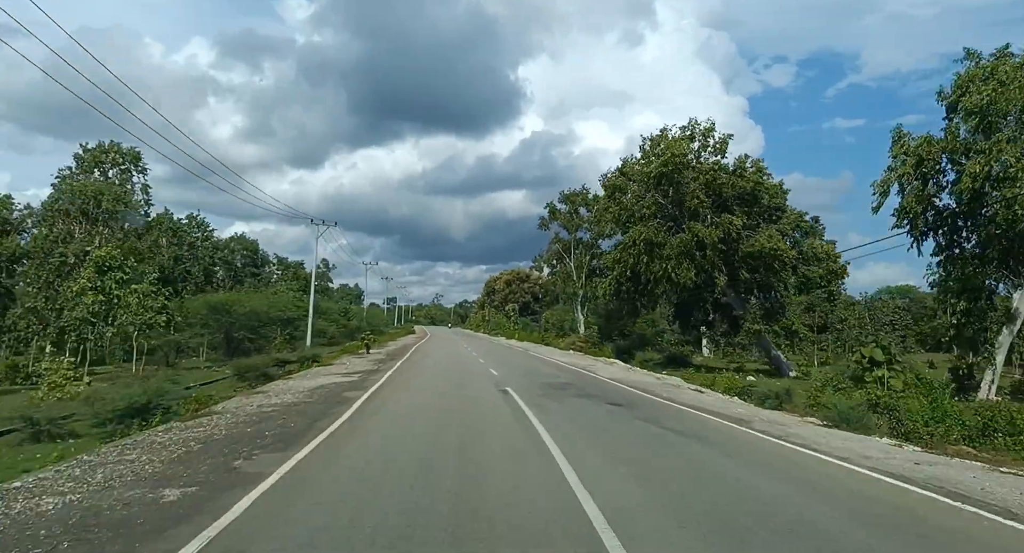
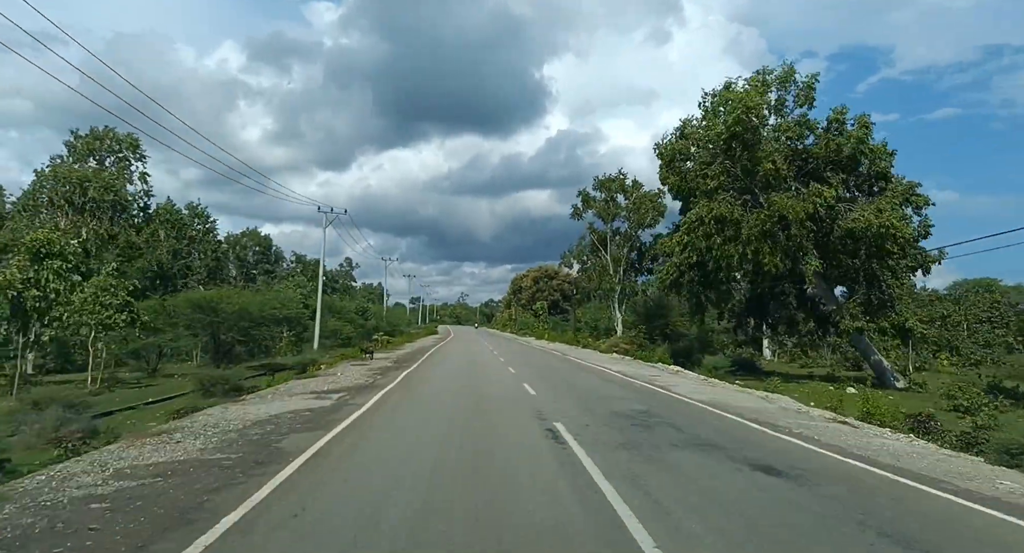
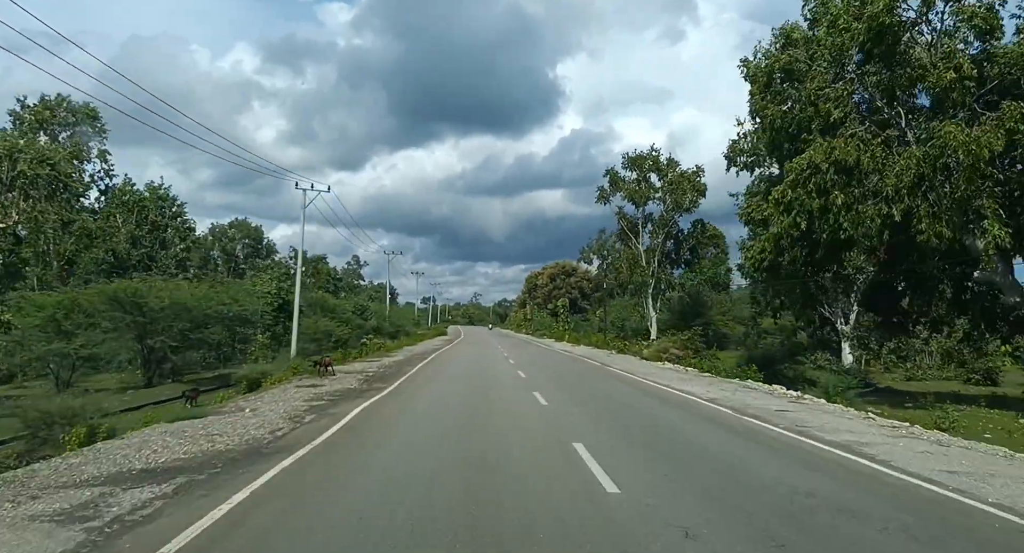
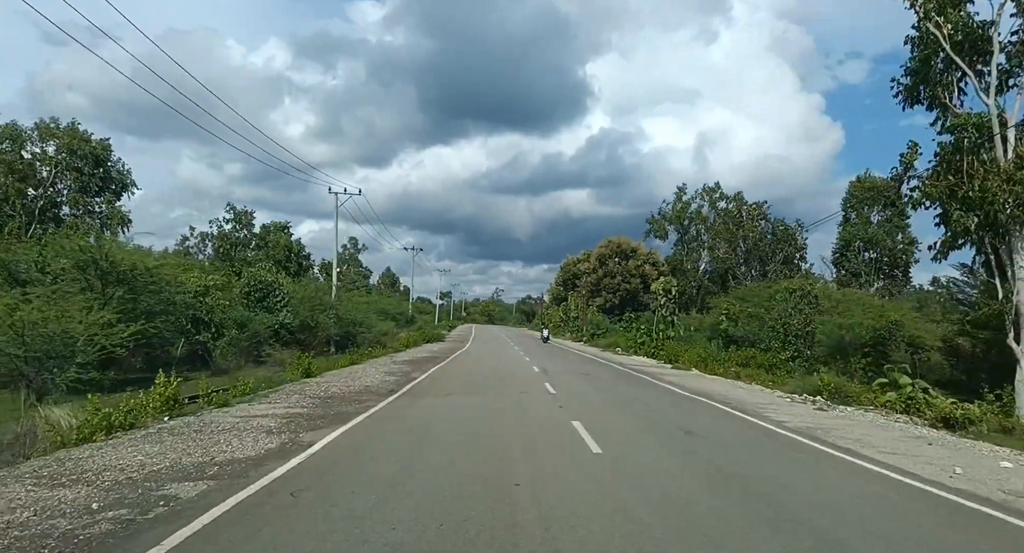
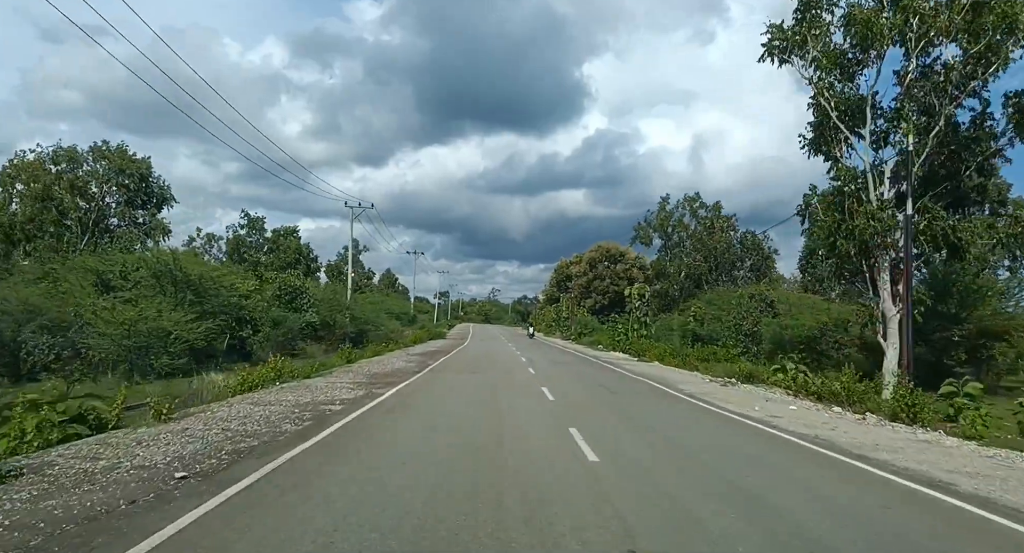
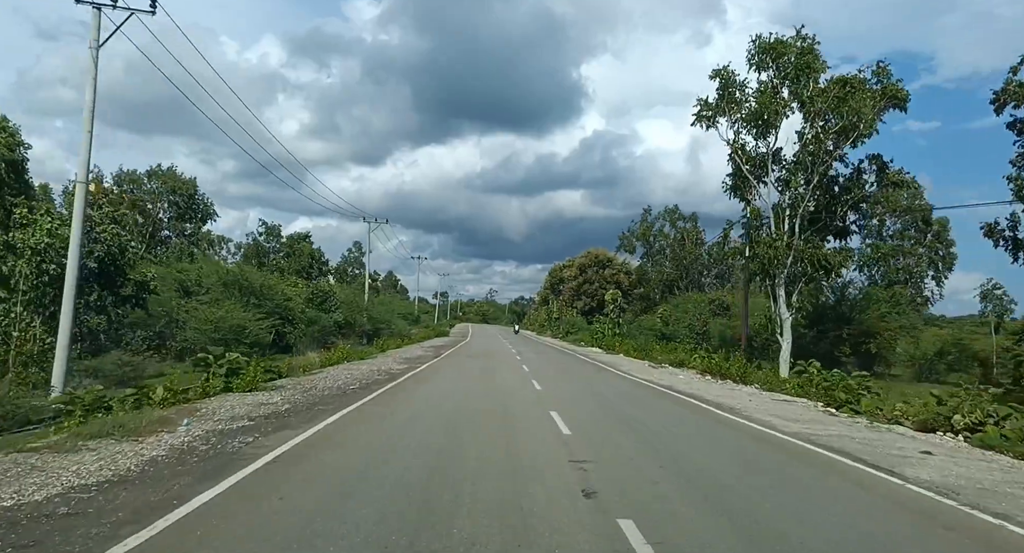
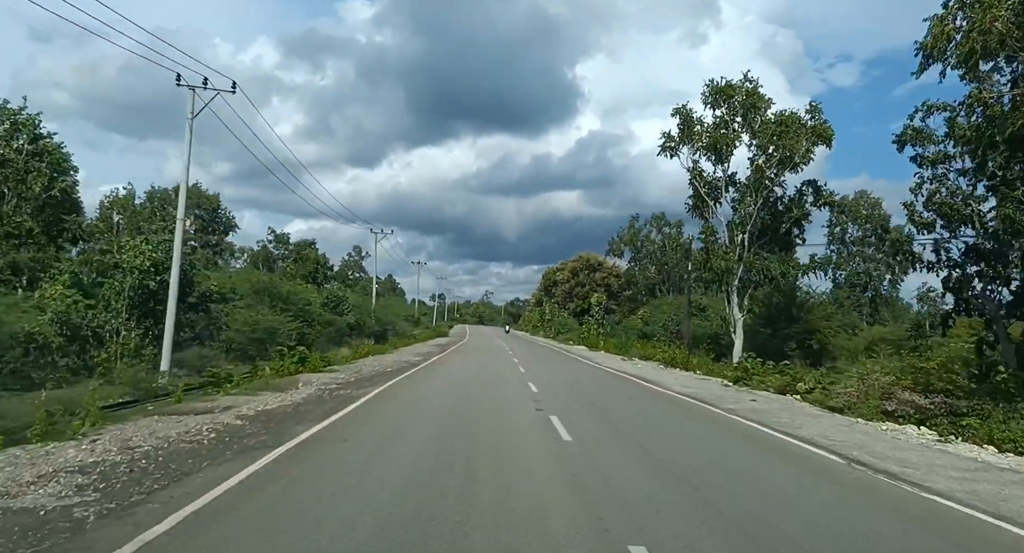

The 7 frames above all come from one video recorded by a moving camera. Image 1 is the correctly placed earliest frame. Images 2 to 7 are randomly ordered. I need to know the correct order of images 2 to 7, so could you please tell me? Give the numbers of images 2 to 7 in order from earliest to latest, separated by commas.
2, 3, 7, 6, 5, 4
